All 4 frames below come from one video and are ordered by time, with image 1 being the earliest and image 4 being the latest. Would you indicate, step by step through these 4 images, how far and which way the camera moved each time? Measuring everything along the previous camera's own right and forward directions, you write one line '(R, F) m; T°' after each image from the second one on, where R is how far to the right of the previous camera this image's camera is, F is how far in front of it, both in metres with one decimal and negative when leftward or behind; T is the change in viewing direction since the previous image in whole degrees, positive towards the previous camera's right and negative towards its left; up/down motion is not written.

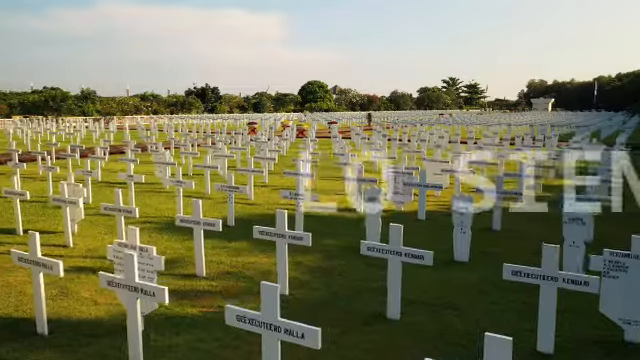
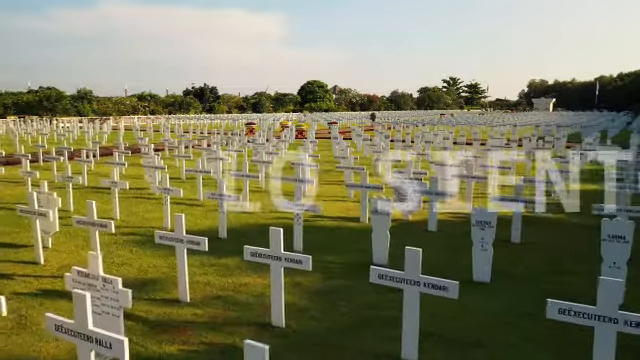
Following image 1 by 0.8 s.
(0.0, +1.0) m; 0°
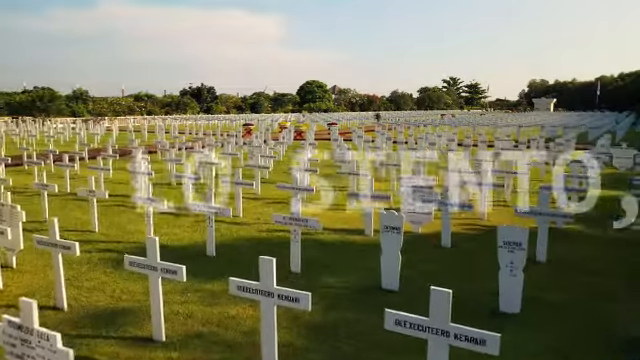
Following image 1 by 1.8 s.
(0.0, +1.1) m; 0°
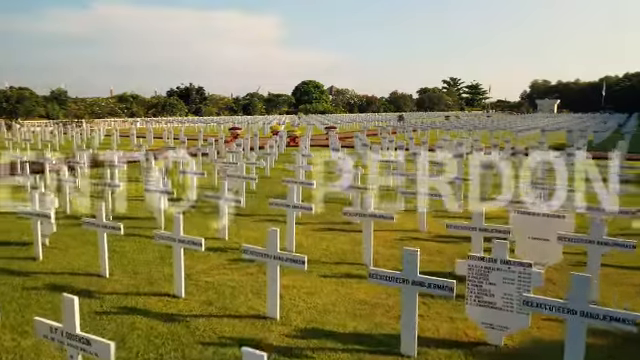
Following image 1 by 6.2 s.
(0.0, +4.7) m; 0°
